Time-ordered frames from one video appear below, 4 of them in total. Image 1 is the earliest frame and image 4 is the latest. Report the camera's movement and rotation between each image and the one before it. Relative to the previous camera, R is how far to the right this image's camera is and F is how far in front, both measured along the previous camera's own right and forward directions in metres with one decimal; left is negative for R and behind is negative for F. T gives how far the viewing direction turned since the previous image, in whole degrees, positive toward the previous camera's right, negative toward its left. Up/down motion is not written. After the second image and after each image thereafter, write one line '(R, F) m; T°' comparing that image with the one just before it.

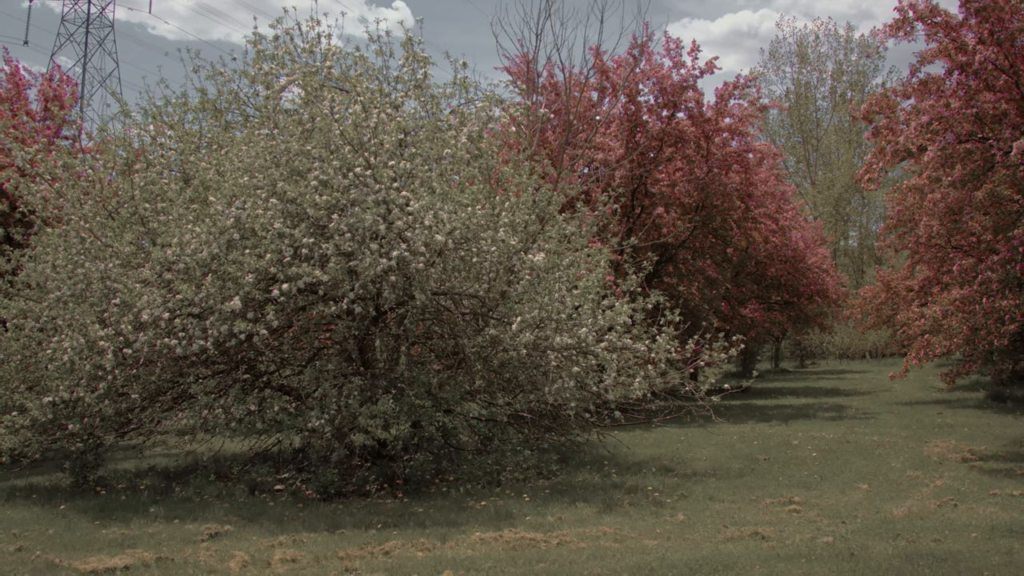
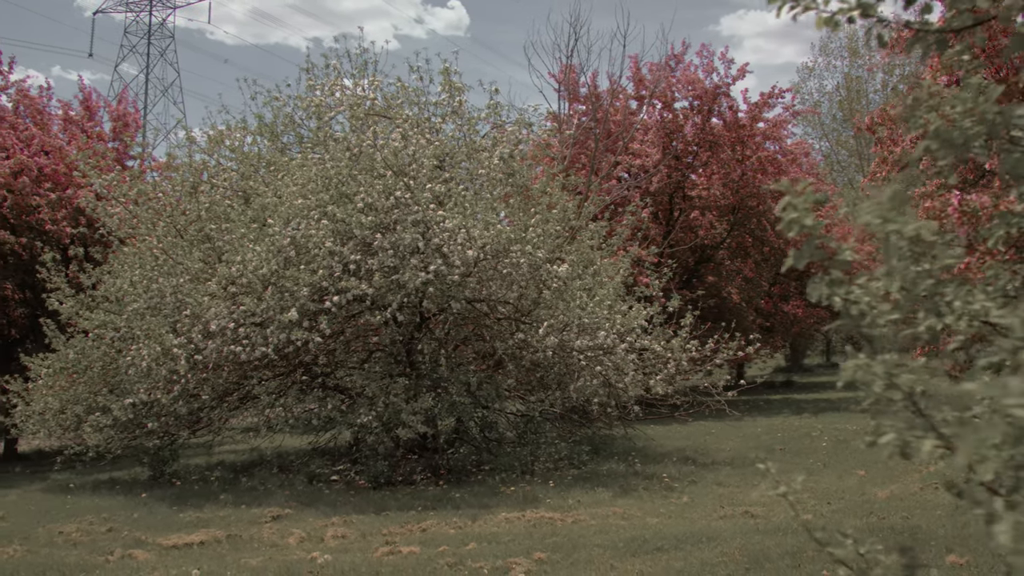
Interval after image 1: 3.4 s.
(+0.4, -0.9) m; -4°
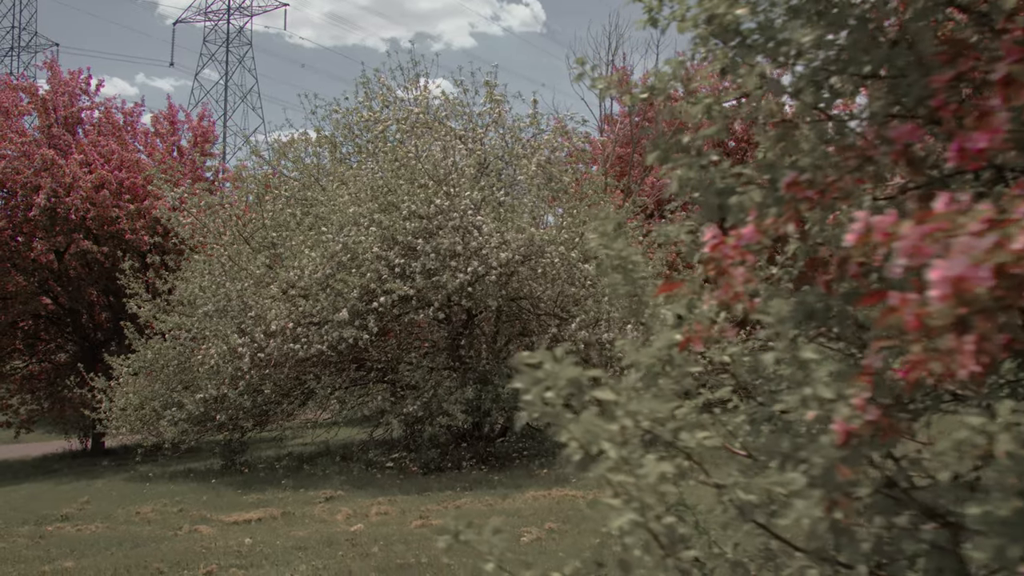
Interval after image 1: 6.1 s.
(+0.5, -0.6) m; -5°
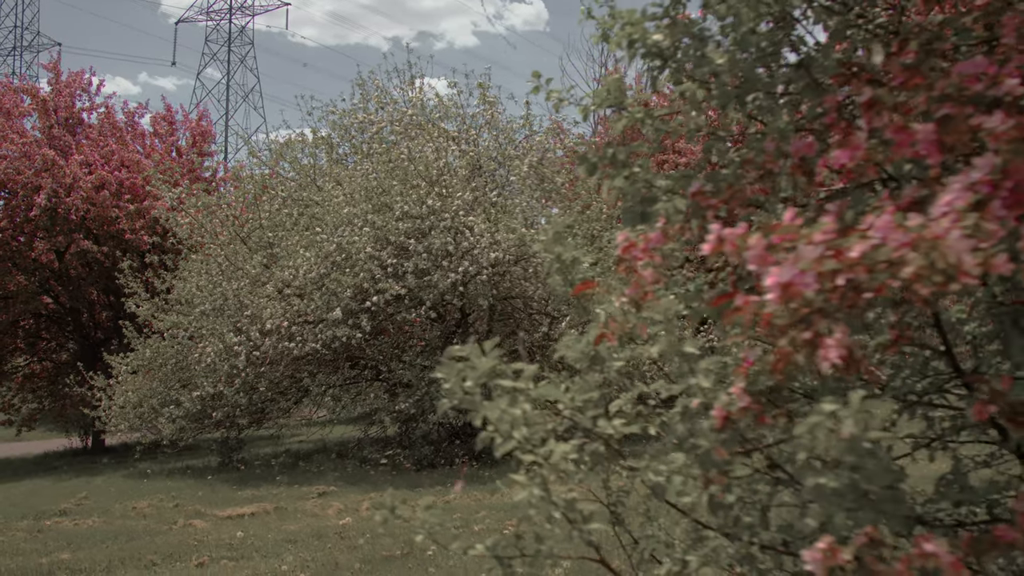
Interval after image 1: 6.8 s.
(+0.2, -0.2) m; 0°
